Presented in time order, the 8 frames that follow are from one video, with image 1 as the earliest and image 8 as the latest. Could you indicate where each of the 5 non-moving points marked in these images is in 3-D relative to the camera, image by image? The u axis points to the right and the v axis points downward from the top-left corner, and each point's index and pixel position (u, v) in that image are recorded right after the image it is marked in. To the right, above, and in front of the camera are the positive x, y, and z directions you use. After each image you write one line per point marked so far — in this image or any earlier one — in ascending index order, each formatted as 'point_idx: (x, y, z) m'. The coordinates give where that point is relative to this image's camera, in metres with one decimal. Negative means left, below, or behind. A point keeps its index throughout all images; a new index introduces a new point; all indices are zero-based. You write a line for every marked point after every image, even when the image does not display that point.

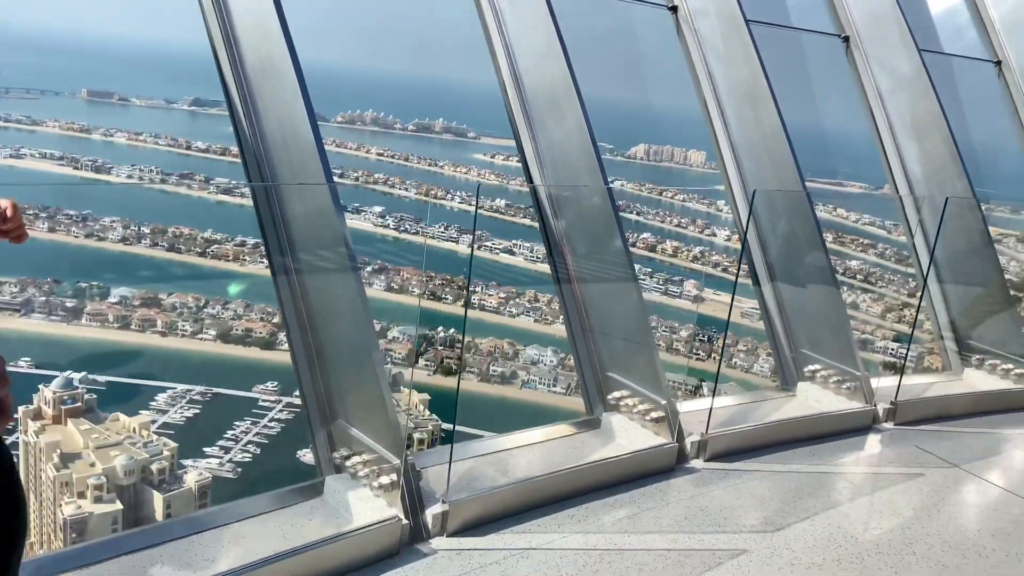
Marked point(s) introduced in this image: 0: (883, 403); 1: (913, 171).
0: (+1.6, -0.5, +3.4) m
1: (+2.2, +0.6, +4.4) m
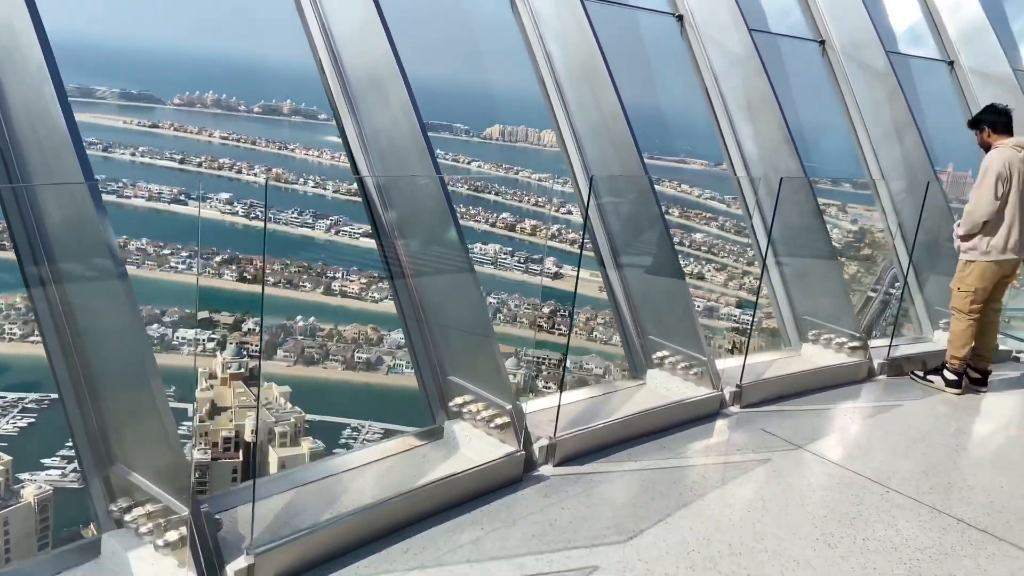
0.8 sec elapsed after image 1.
0: (+0.9, -0.4, +3.4) m
1: (+1.3, +0.8, +4.4) m
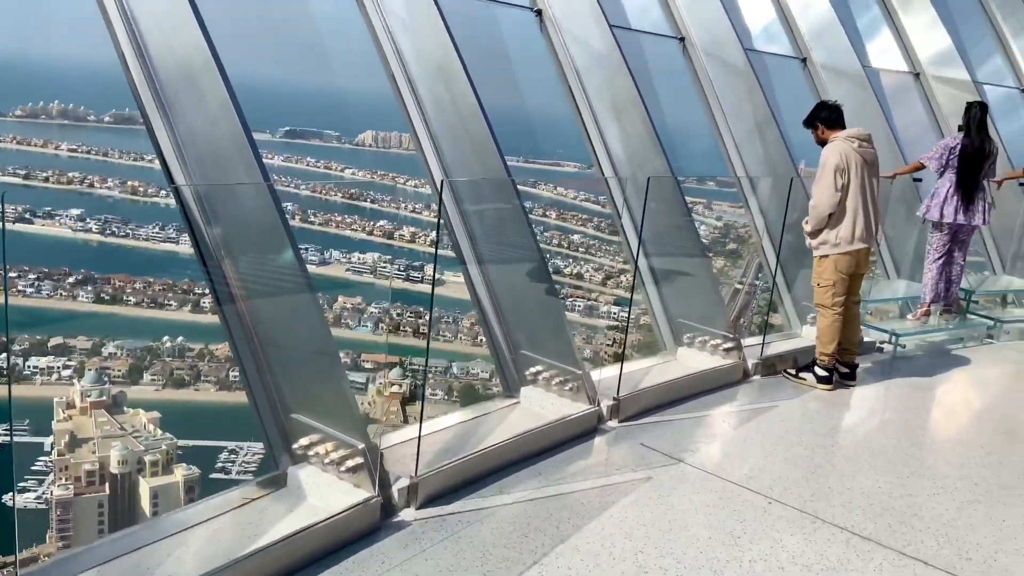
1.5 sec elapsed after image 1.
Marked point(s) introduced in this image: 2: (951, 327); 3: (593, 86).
0: (+0.4, -0.4, +3.2) m
1: (+0.5, +0.7, +4.3) m
2: (+2.5, -0.2, +4.5) m
3: (+0.4, +1.1, +4.3) m
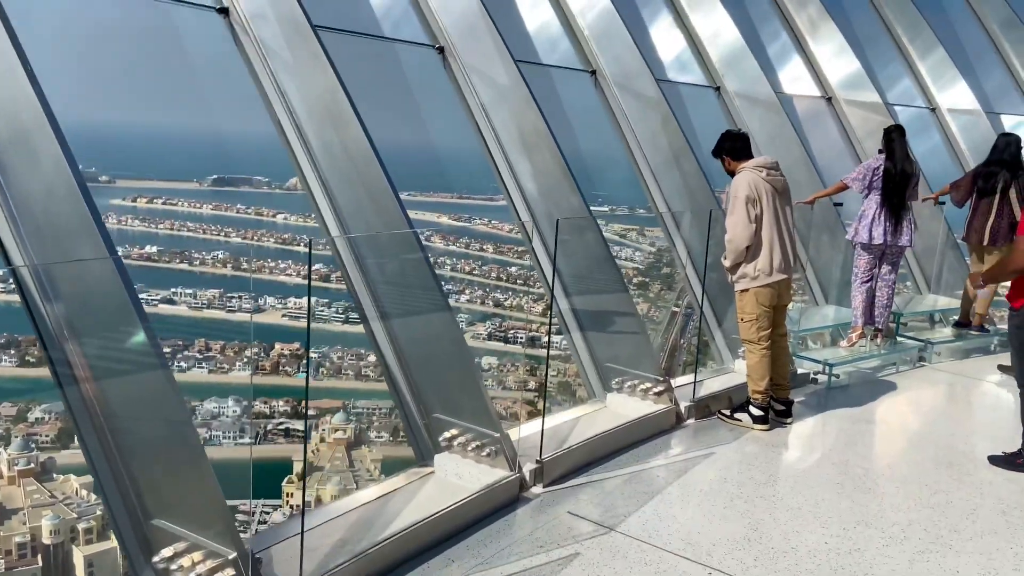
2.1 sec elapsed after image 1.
0: (+0.1, -0.6, +3.0) m
1: (+0.1, +0.5, +4.1) m
2: (+2.0, -0.4, +4.4) m
3: (-0.1, +0.8, +4.1) m
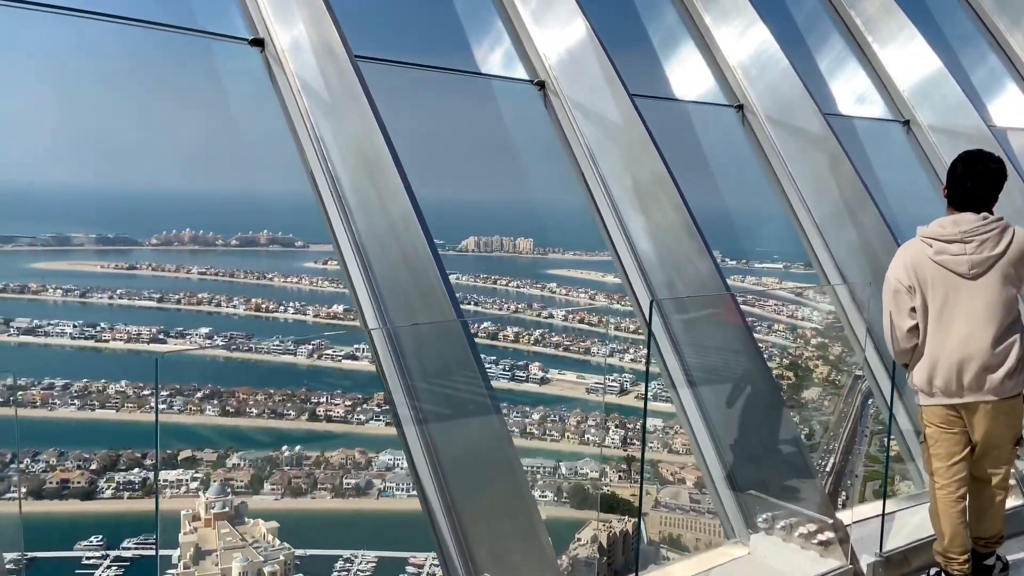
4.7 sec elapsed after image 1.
0: (+0.3, -0.9, +2.1) m
1: (+0.6, +0.1, +3.2) m
2: (+2.5, -0.7, +3.1) m
3: (+0.4, +0.5, +3.3) m
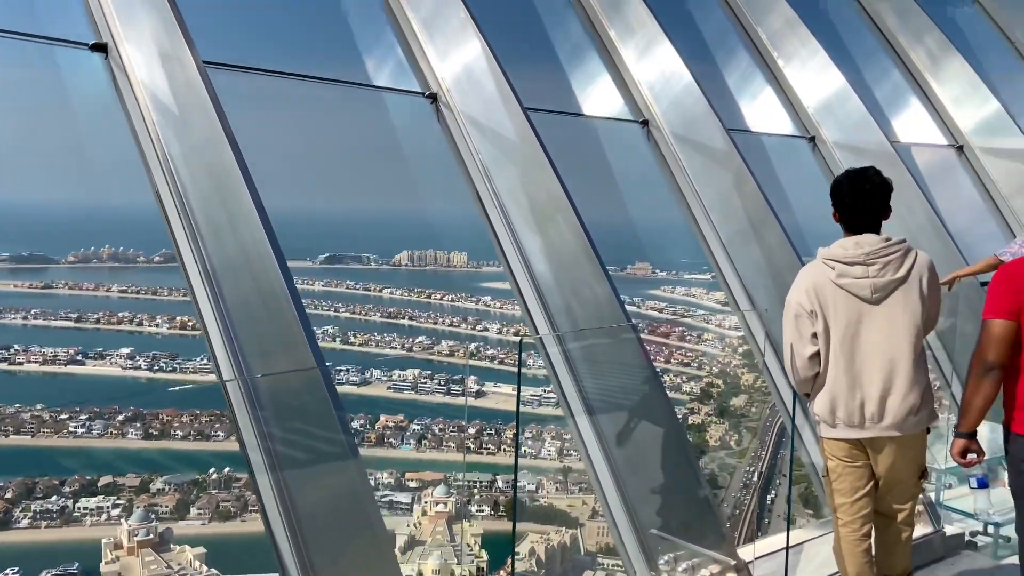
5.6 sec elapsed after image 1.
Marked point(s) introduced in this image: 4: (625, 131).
0: (0.0, -1.0, +1.9) m
1: (+0.1, +0.1, +3.1) m
2: (+2.1, -0.8, +3.0) m
3: (0.0, +0.4, +3.1) m
4: (+0.6, +0.8, +3.9) m
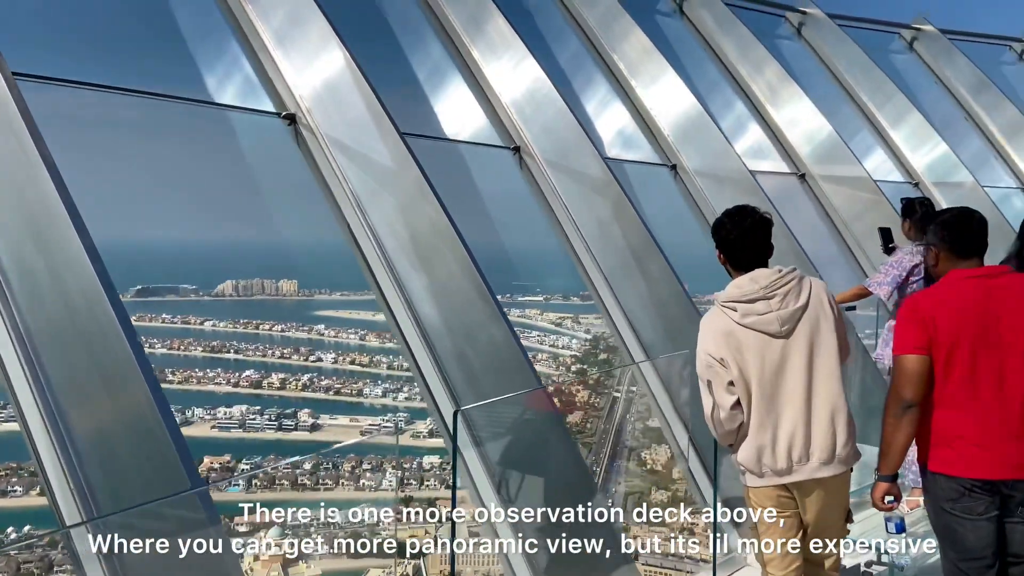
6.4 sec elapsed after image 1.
0: (-0.1, -1.1, +1.5) m
1: (-0.3, -0.1, +2.8) m
2: (+1.7, -0.9, +3.1) m
3: (-0.4, +0.2, +2.8) m
4: (-0.1, +0.6, +3.7) m
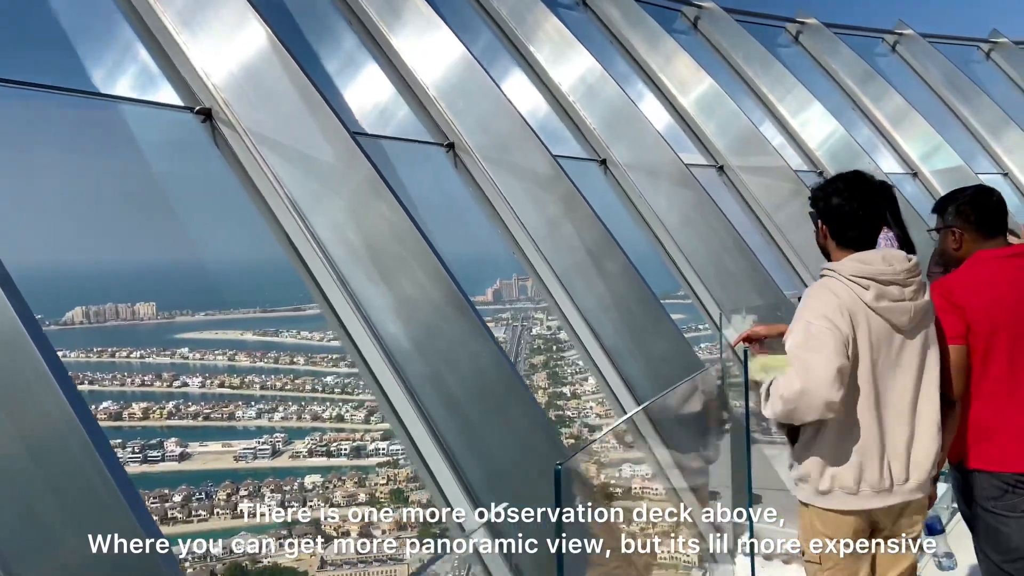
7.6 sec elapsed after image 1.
0: (0.0, -1.1, +1.2) m
1: (-0.4, -0.1, +2.4) m
2: (+1.6, -0.8, +3.1) m
3: (-0.6, +0.2, +2.4) m
4: (-0.4, +0.6, +3.3) m
